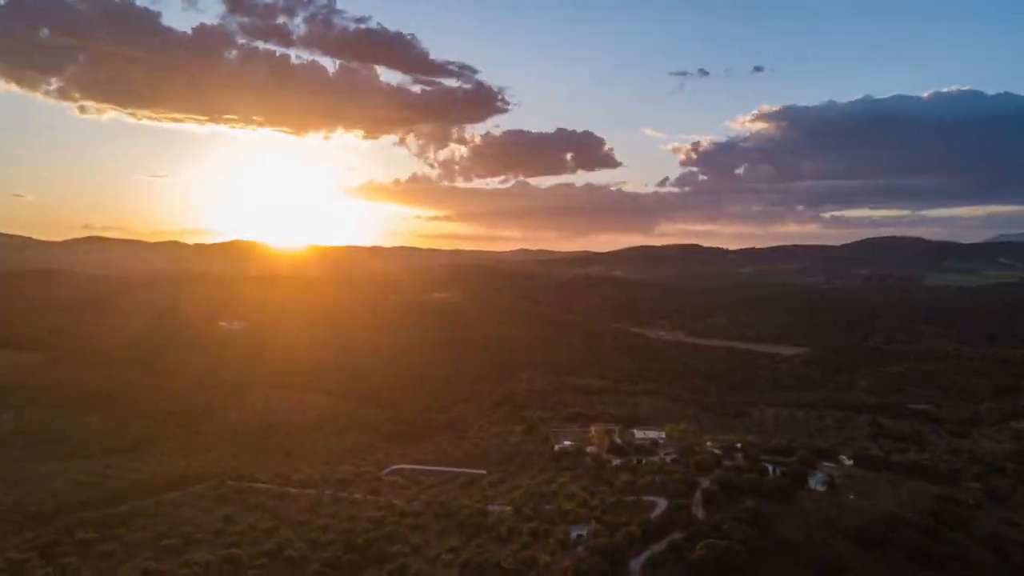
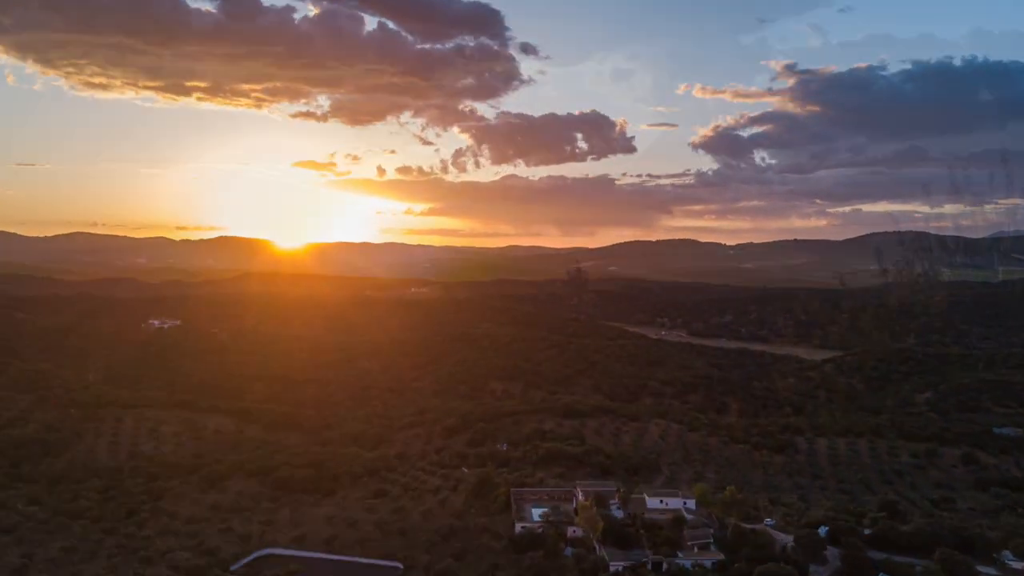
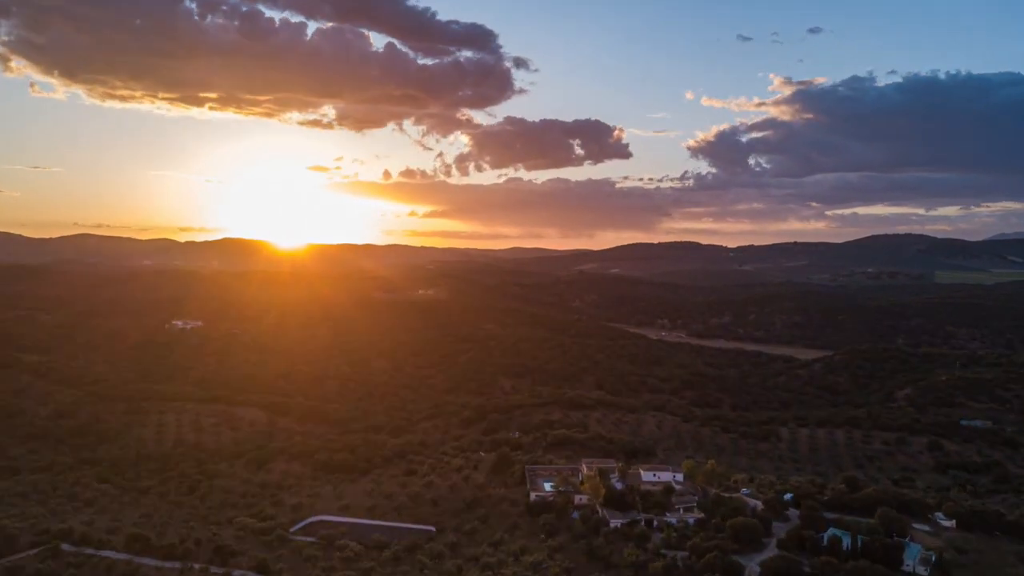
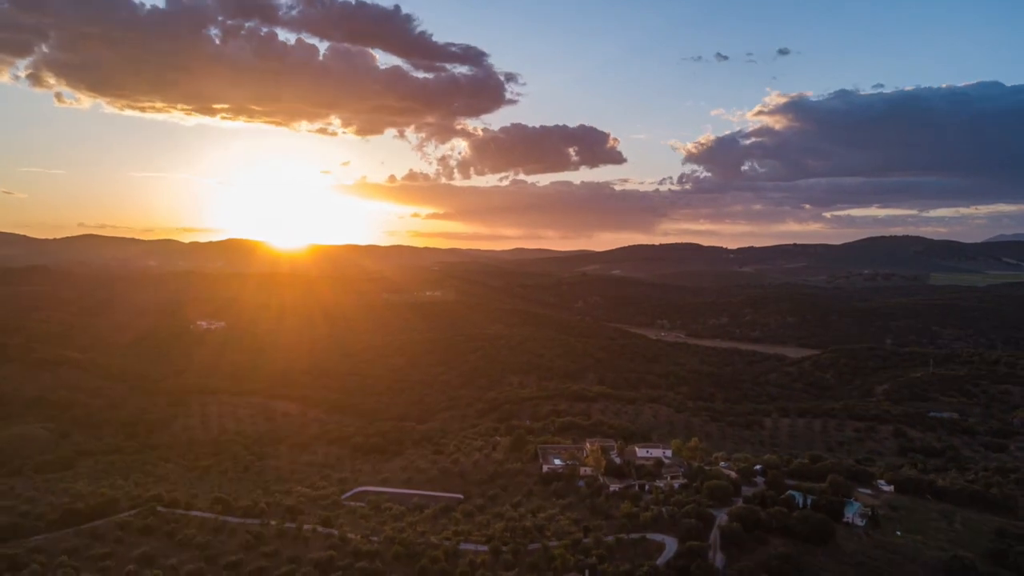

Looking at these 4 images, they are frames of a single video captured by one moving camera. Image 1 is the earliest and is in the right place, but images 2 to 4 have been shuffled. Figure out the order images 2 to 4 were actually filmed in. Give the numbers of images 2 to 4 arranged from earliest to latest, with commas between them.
4, 3, 2
